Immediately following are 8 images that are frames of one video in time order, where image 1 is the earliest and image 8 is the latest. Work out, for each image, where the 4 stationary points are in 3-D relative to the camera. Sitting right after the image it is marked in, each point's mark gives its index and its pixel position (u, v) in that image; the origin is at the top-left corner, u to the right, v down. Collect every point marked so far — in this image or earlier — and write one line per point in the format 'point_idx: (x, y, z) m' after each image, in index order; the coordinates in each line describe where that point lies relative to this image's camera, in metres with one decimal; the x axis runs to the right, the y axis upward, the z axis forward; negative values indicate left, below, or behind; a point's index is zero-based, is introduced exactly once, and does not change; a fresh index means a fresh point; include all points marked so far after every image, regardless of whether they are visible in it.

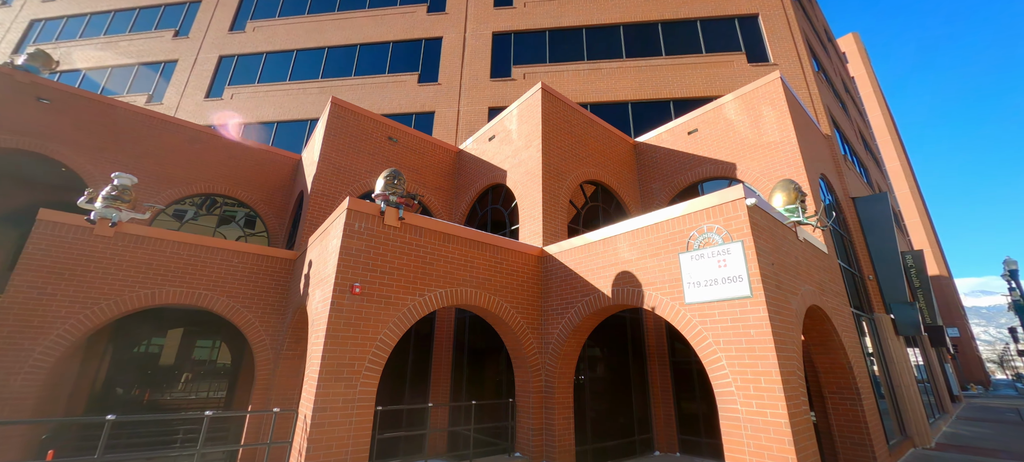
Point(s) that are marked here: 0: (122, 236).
0: (-7.2, -0.1, +7.4) m
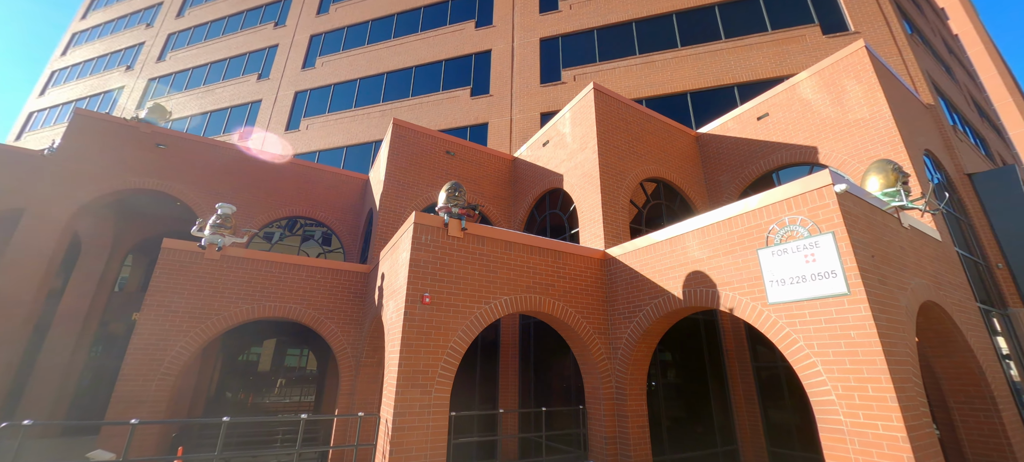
0: (-6.0, -0.6, +8.4) m
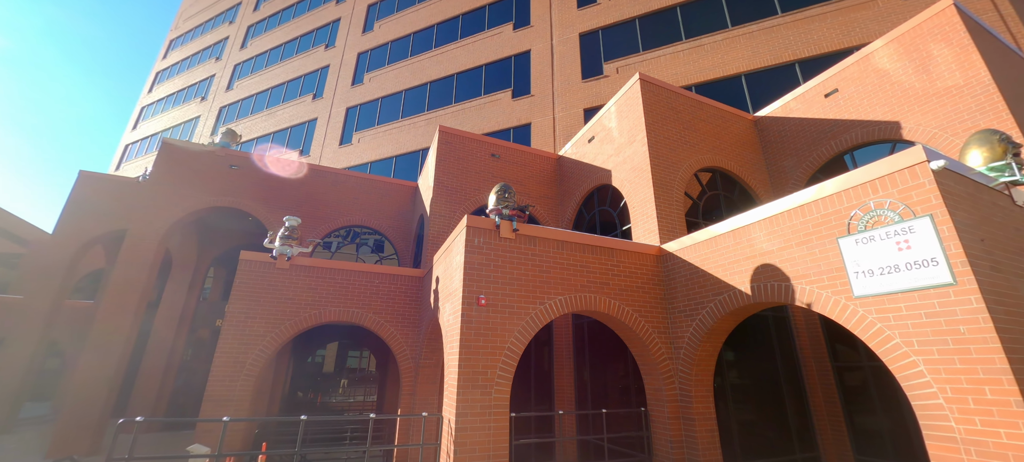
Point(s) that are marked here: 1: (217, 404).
0: (-4.9, -0.8, +9.0) m
1: (-5.7, -3.3, +7.8) m
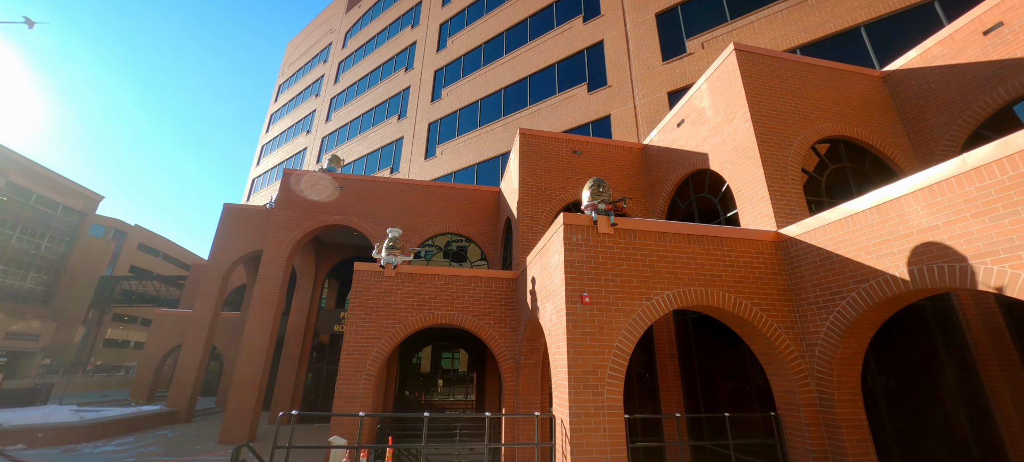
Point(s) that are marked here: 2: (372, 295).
0: (-2.7, -1.1, +9.7) m
1: (-3.6, -3.6, +8.7) m
2: (-3.3, -1.5, +9.5) m
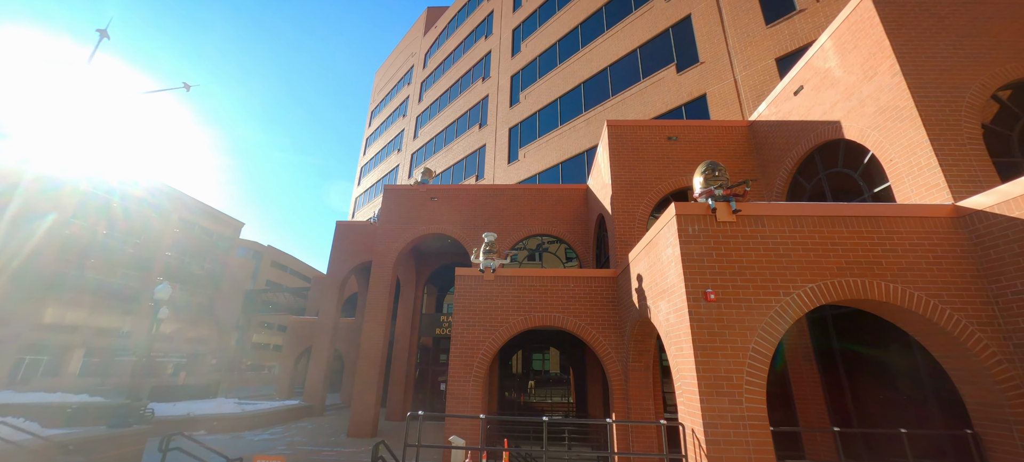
0: (-0.3, -1.2, +9.8) m
1: (-1.2, -3.8, +9.0) m
2: (-0.9, -1.6, +9.7) m
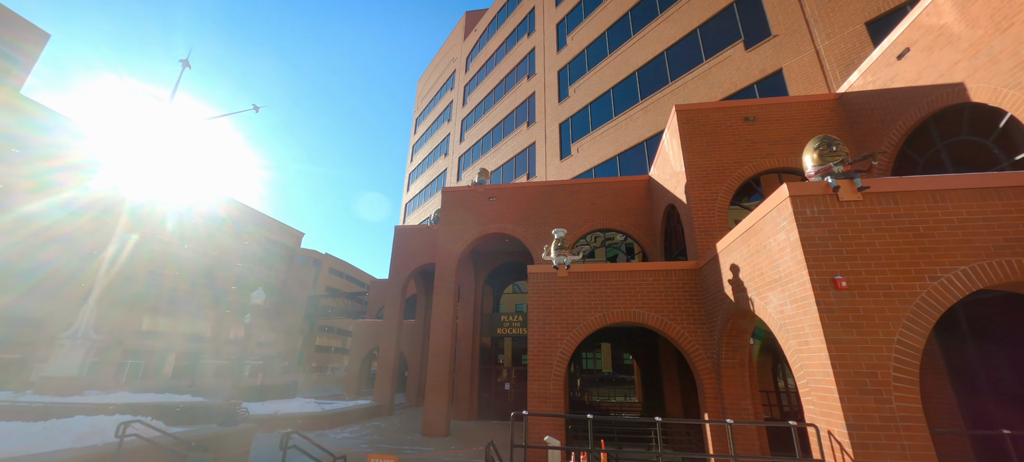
0: (+1.4, -1.0, +9.5) m
1: (+0.6, -3.7, +8.8) m
2: (+0.9, -1.5, +9.5) m
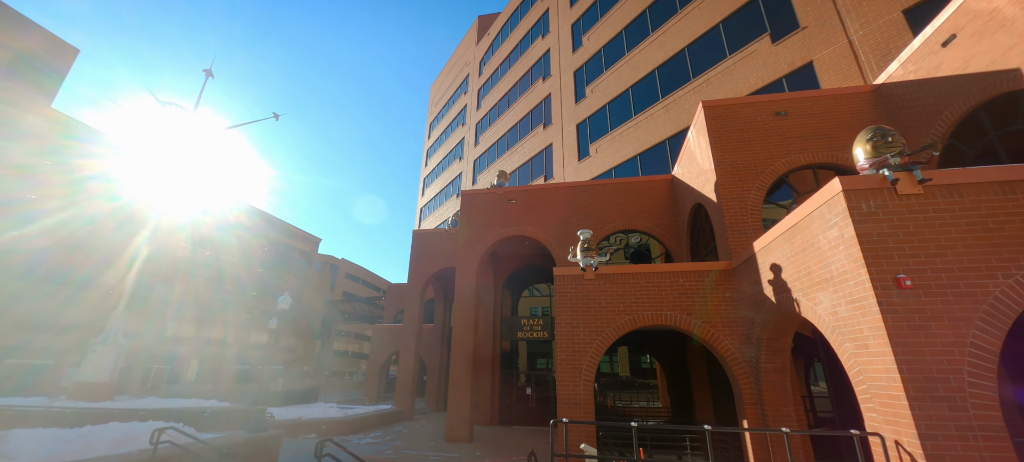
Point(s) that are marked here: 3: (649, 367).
0: (+2.0, -1.1, +9.3) m
1: (+1.2, -3.7, +8.6) m
2: (+1.5, -1.6, +9.3) m
3: (+5.0, -4.9, +14.4) m
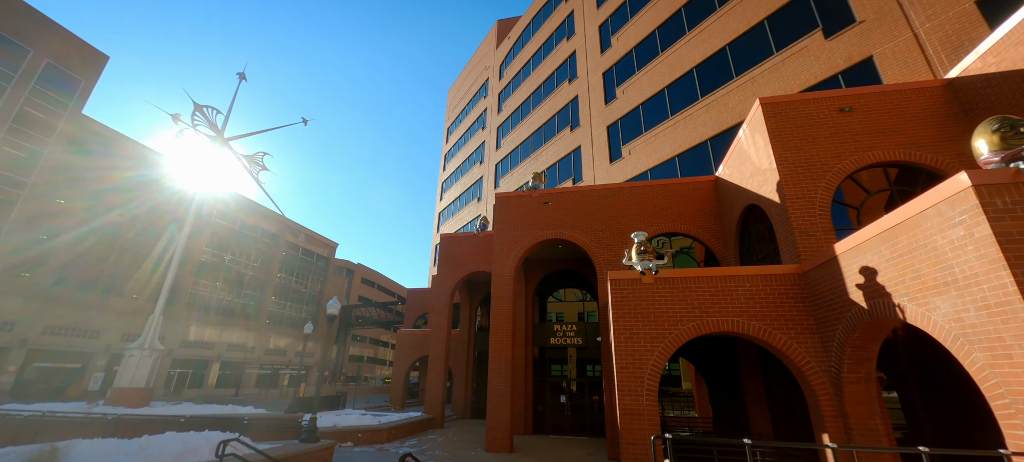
0: (+3.2, -1.1, +8.9) m
1: (+2.4, -3.8, +8.2) m
2: (+2.7, -1.6, +8.9) m
3: (+6.4, -5.0, +13.9) m
